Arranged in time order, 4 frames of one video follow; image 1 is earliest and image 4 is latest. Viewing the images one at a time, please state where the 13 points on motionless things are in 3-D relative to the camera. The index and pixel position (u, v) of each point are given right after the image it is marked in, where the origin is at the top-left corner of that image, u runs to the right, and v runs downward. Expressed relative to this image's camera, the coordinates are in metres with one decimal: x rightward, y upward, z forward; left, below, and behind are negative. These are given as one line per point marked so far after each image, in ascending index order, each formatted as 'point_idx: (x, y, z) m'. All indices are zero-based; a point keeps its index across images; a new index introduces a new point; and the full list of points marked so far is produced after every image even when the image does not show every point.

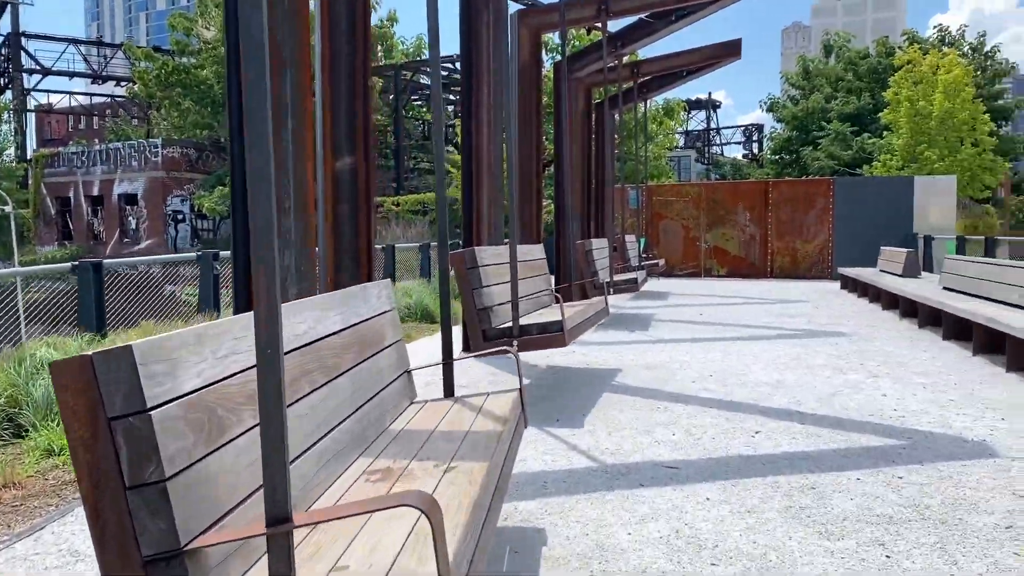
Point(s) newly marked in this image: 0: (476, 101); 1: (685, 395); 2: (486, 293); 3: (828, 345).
0: (-0.3, +1.5, +7.0) m
1: (+1.0, -0.6, +5.3) m
2: (-0.1, 0.0, +4.9) m
3: (+2.7, -0.5, +7.5) m
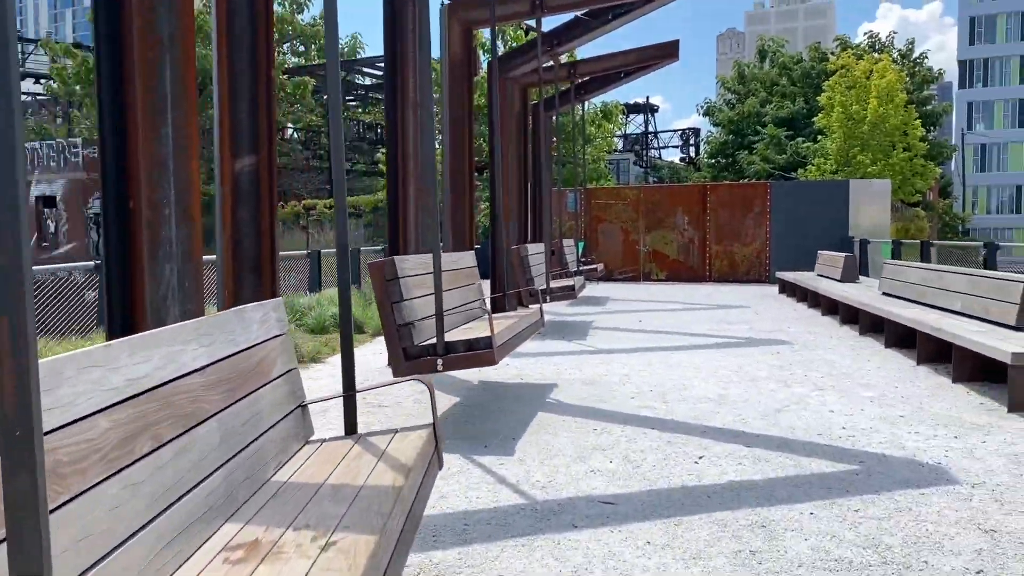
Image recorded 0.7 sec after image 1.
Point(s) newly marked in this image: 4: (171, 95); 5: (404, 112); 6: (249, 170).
0: (-0.8, +1.4, +6.5) m
1: (+0.6, -0.7, +4.9) m
2: (-0.5, -0.1, +4.4) m
3: (+2.1, -0.5, +7.2) m
4: (-1.2, +0.7, +3.1) m
5: (-0.8, +1.3, +6.5) m
6: (-1.2, +0.5, +4.1) m
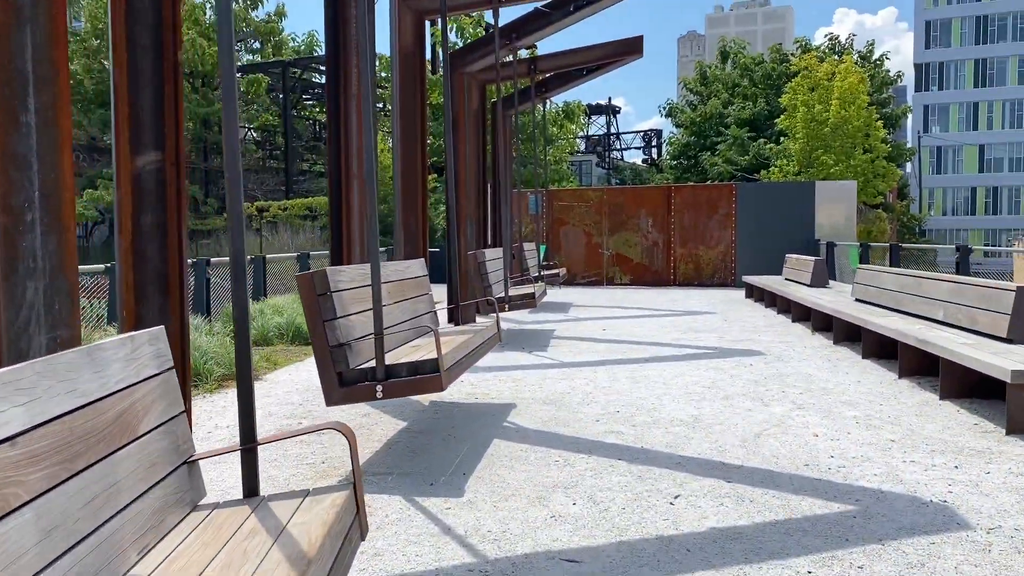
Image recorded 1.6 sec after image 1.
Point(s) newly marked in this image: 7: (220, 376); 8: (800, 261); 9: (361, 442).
0: (-1.1, +1.3, +6.0) m
1: (+0.4, -0.8, +4.4) m
2: (-0.8, -0.2, +3.9) m
3: (+1.8, -0.6, +6.8) m
4: (-1.4, +0.6, +2.6) m
5: (-1.1, +1.2, +6.0) m
6: (-1.4, +0.5, +3.5) m
7: (-2.1, -0.6, +6.3) m
8: (+3.7, +0.3, +11.2) m
9: (-0.8, -0.8, +4.5) m
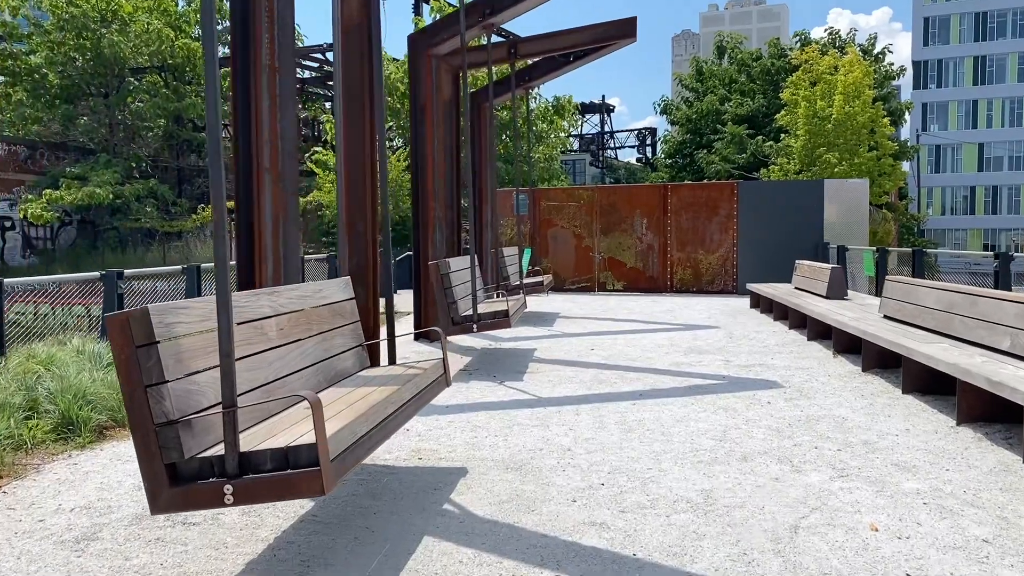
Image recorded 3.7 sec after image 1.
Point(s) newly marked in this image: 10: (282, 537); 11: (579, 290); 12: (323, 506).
0: (-1.4, +1.2, +4.7) m
1: (+0.2, -0.9, +3.1) m
2: (-1.0, -0.3, +2.6) m
3: (+1.5, -0.7, +5.5) m
4: (-1.6, +0.5, +1.3) m
5: (-1.4, +1.1, +4.7) m
6: (-1.7, +0.3, +2.2) m
7: (-2.3, -0.8, +5.0) m
8: (+3.4, +0.2, +9.9) m
9: (-1.0, -0.9, +3.2) m
10: (-0.9, -0.9, +3.3) m
11: (+1.2, 0.0, +15.4) m
12: (-0.8, -0.9, +3.6) m
